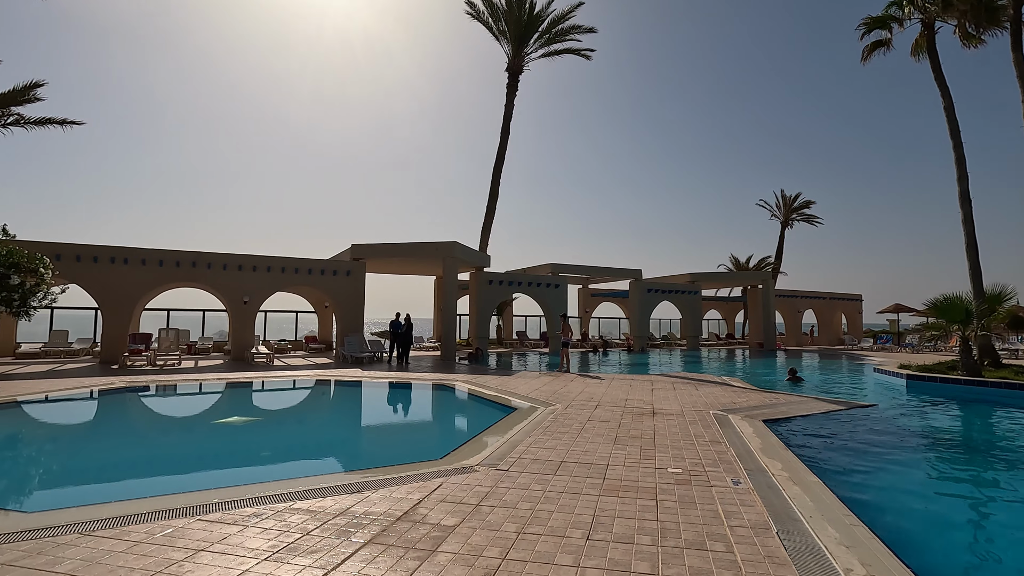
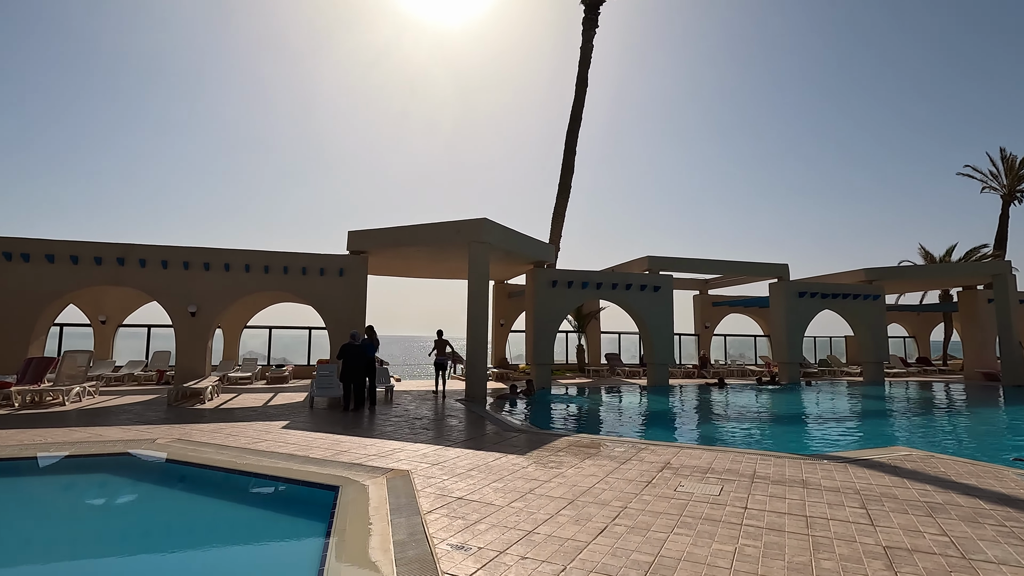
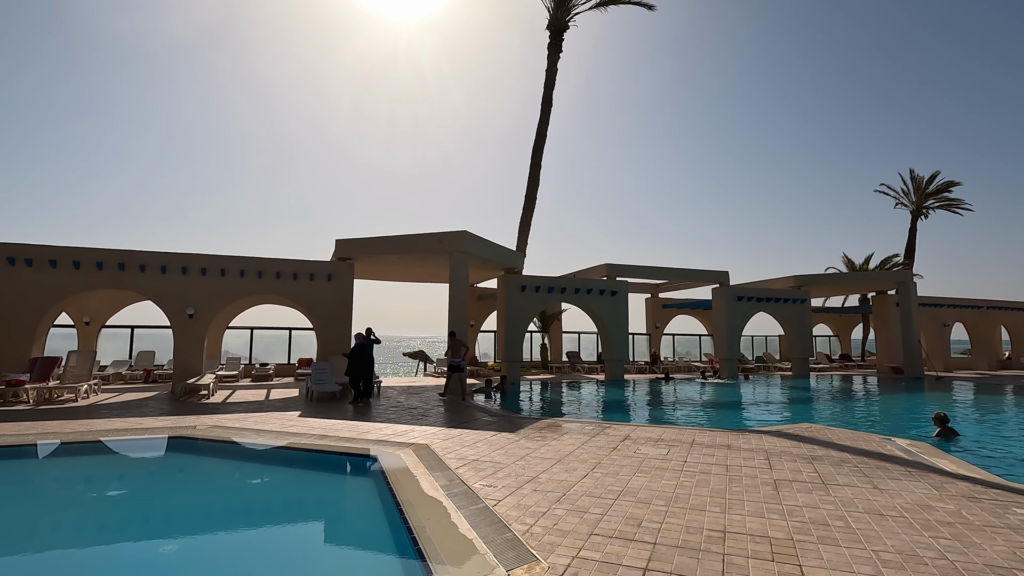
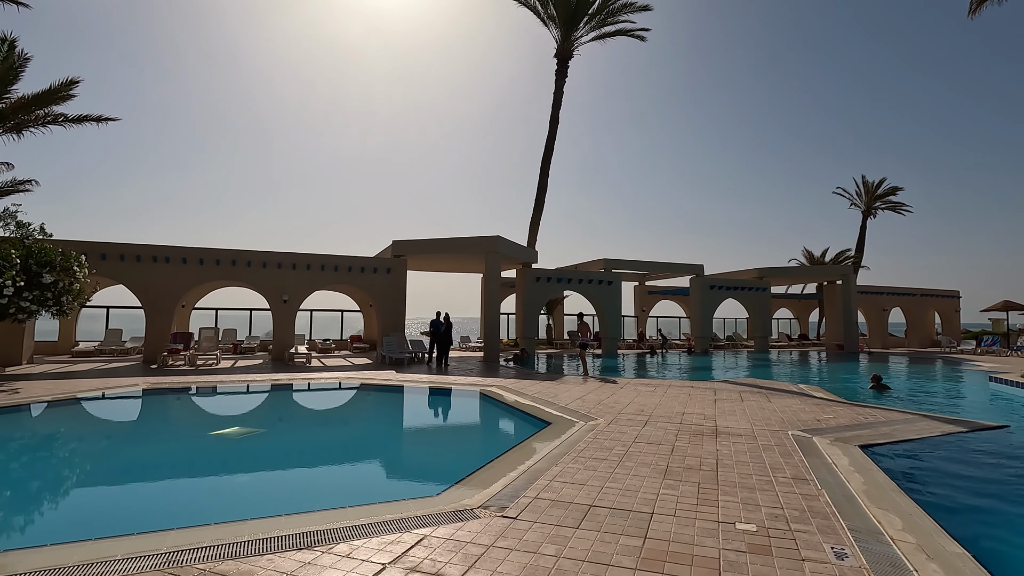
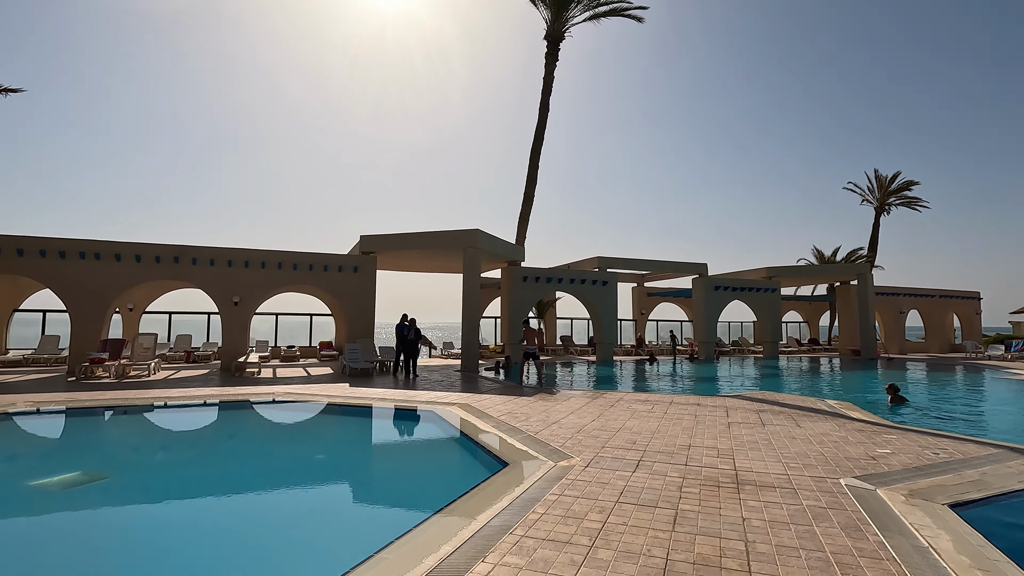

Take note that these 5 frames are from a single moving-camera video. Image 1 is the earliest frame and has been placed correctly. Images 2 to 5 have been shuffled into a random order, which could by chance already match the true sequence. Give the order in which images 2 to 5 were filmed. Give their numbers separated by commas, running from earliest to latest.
4, 5, 3, 2
